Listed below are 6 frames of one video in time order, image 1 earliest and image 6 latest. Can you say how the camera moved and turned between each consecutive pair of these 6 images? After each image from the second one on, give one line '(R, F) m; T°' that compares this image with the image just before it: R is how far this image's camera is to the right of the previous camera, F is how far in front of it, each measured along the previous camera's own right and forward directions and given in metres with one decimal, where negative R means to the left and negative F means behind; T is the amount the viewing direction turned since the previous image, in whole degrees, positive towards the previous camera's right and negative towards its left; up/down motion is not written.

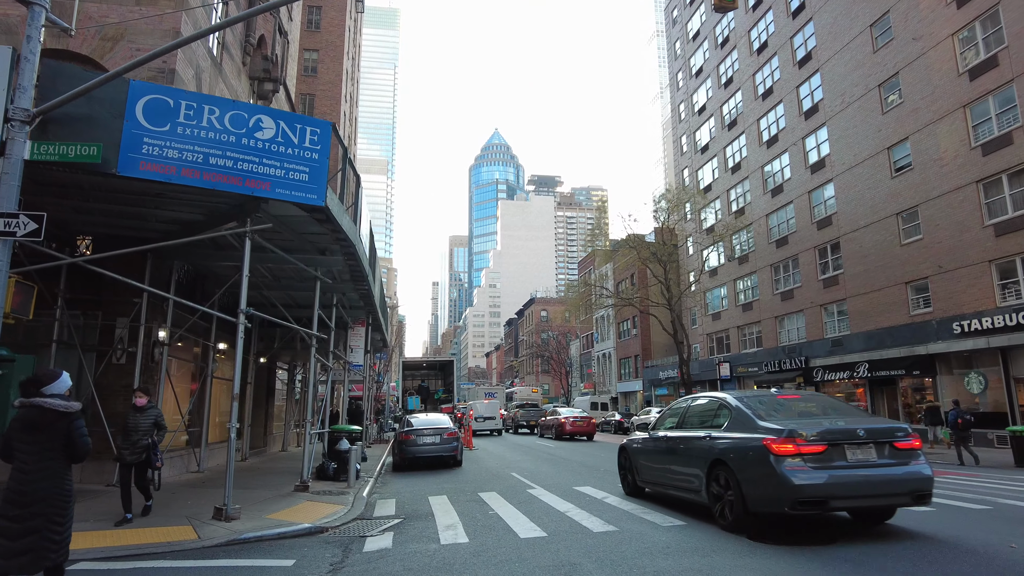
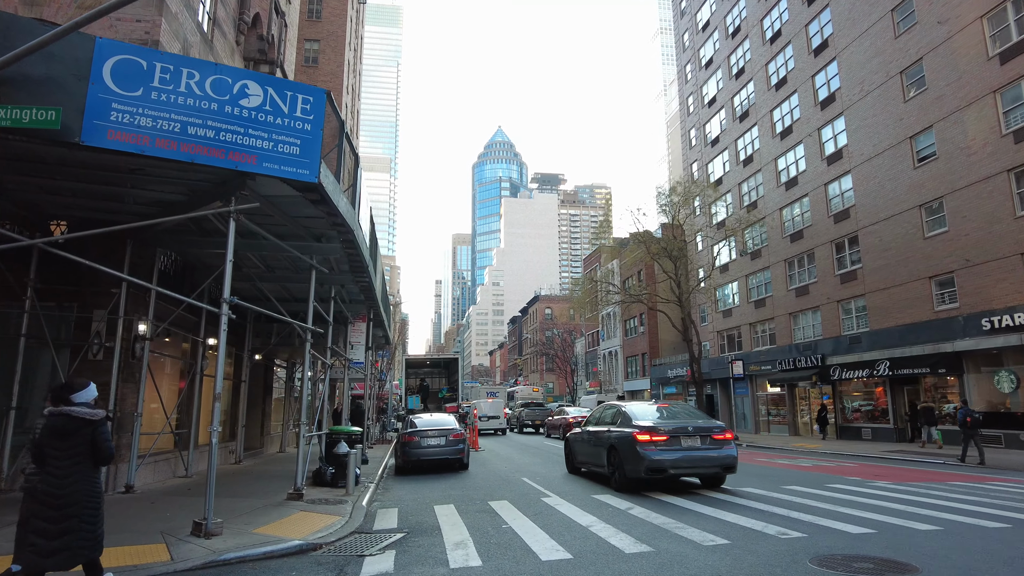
(-0.2, +0.9) m; 0°
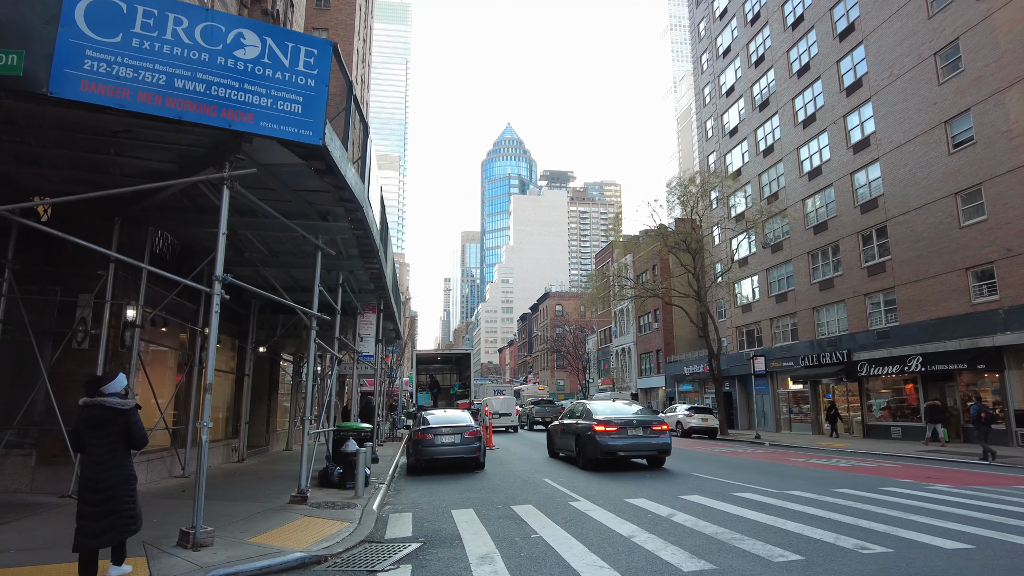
(-0.2, +0.9) m; -1°
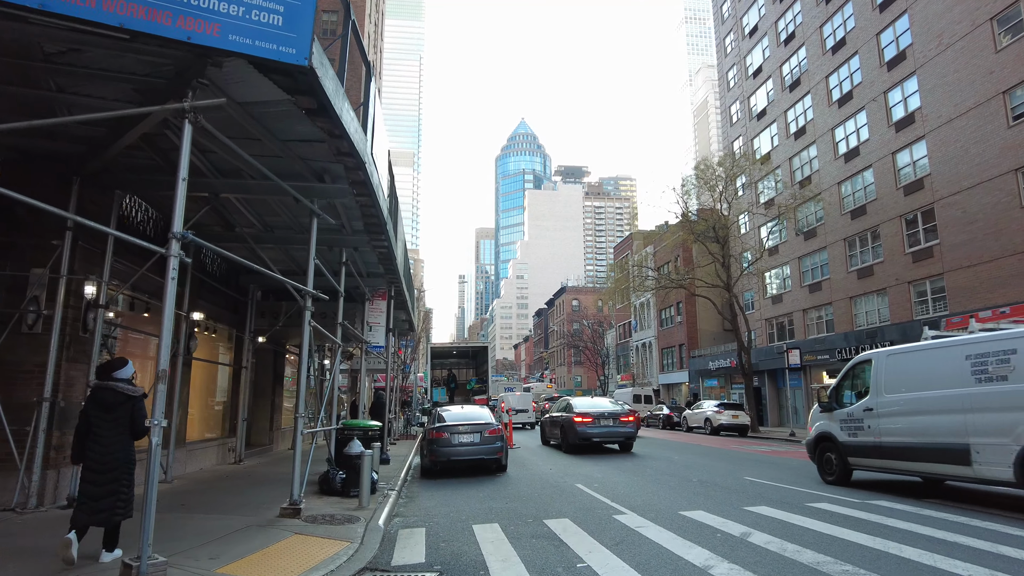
(-0.2, +1.5) m; -1°
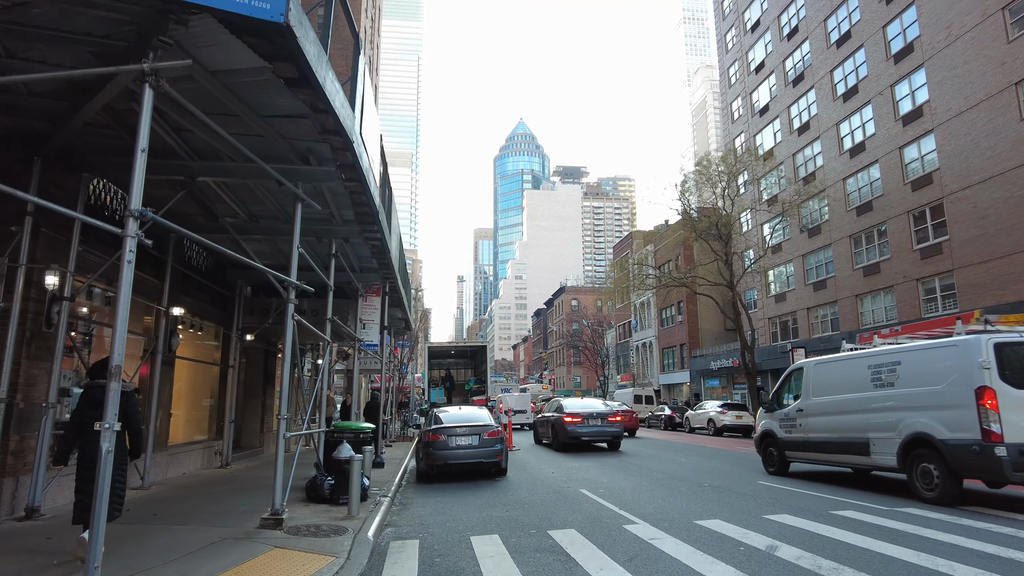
(0.0, +0.6) m; 0°
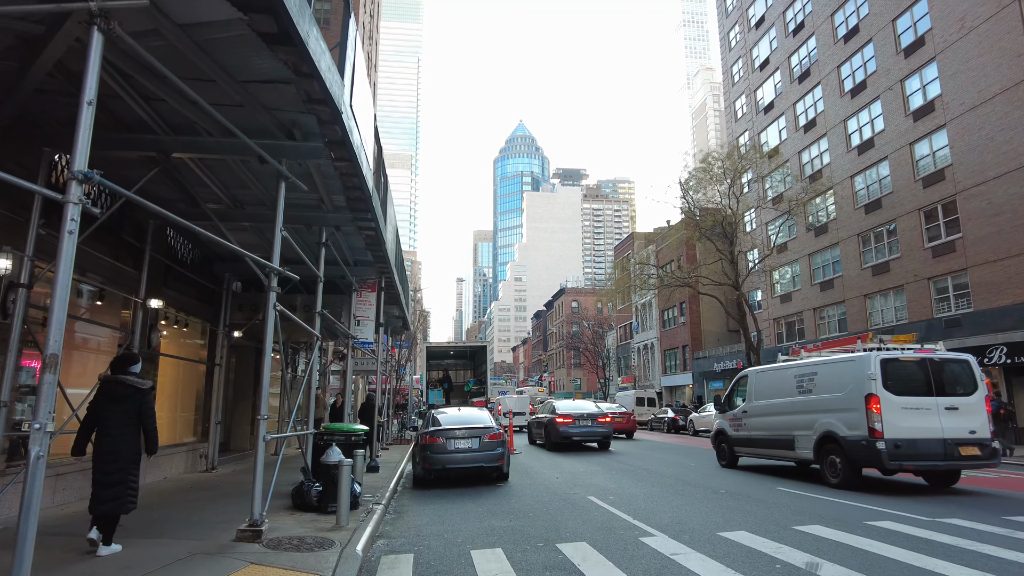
(-0.1, +0.7) m; 0°
